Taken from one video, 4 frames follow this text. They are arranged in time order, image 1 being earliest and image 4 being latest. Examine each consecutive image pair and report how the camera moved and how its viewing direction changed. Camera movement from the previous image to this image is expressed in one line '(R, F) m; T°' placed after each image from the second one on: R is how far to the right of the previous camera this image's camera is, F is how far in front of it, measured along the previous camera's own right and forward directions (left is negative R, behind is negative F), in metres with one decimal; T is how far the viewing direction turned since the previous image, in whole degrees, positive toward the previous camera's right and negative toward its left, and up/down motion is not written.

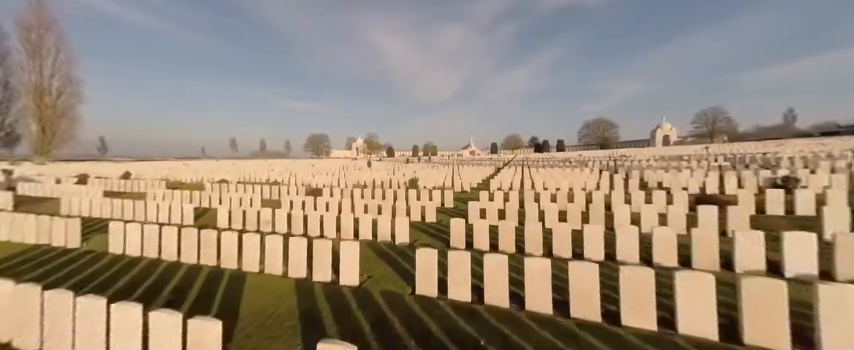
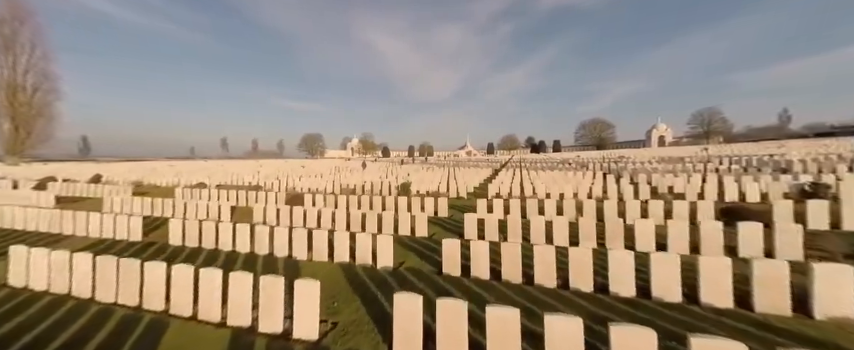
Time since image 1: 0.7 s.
(+0.1, +0.9) m; +1°
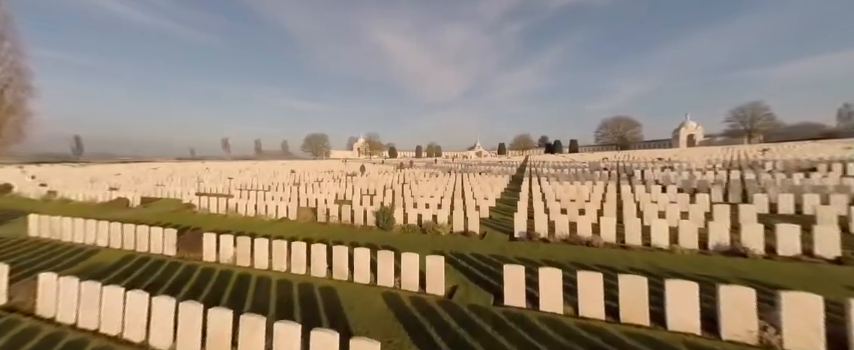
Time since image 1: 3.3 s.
(+0.5, +4.0) m; -2°
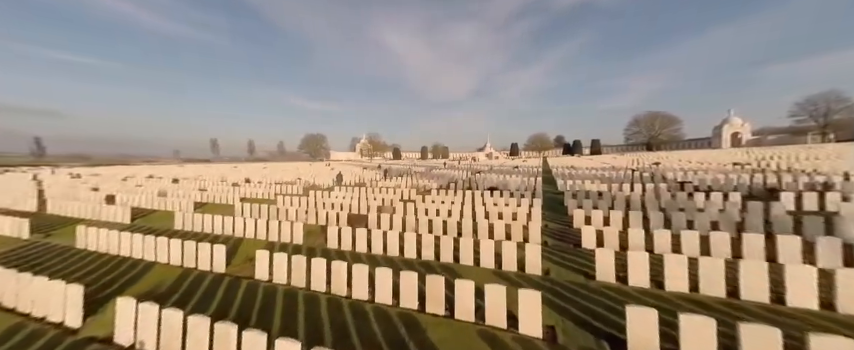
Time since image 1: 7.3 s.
(+1.3, +7.2) m; -2°
